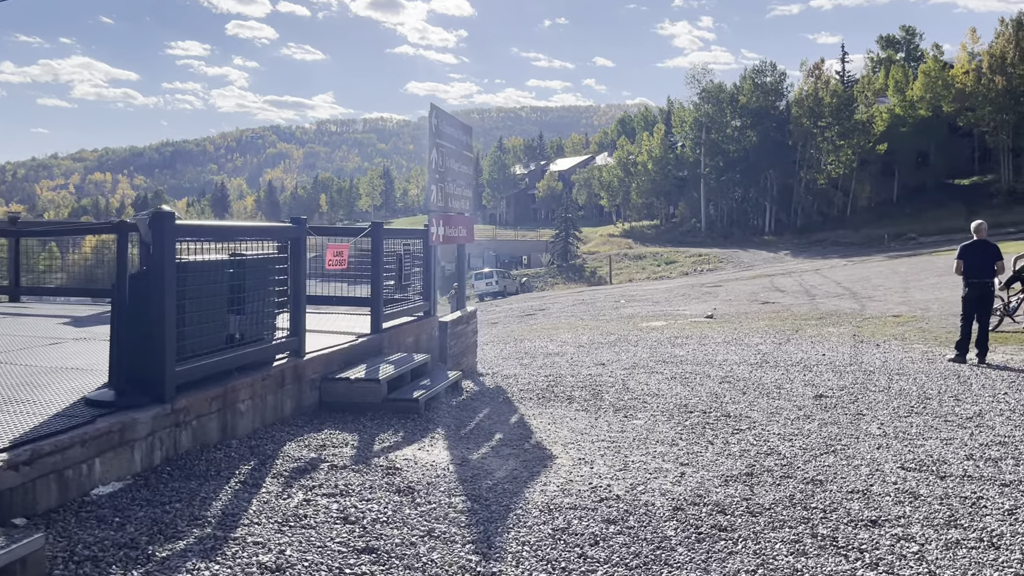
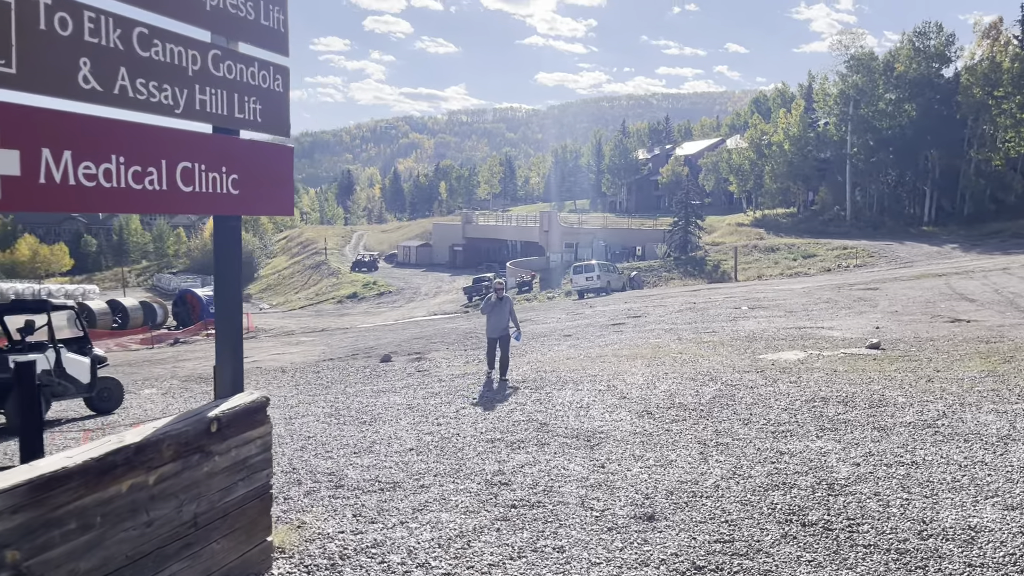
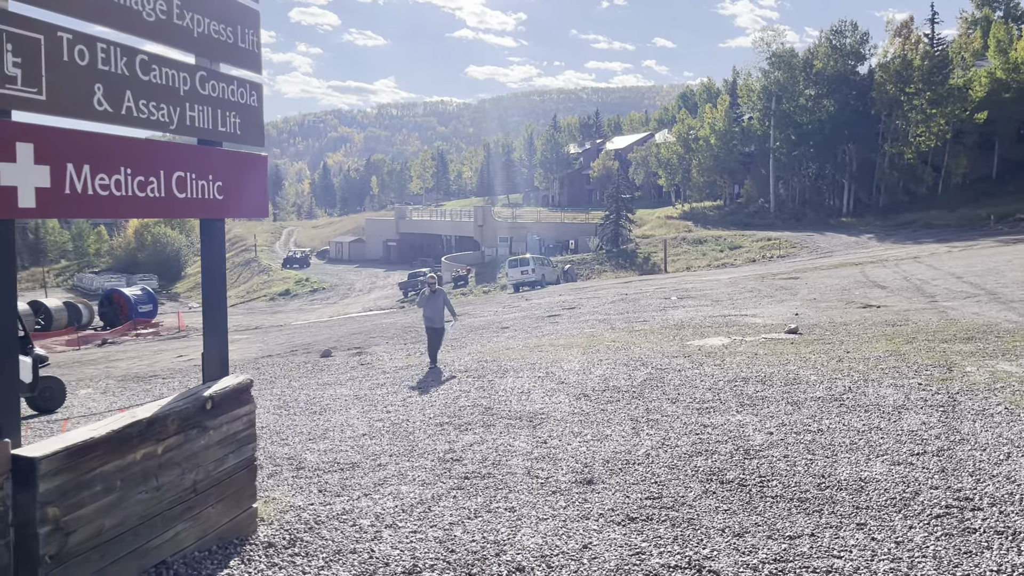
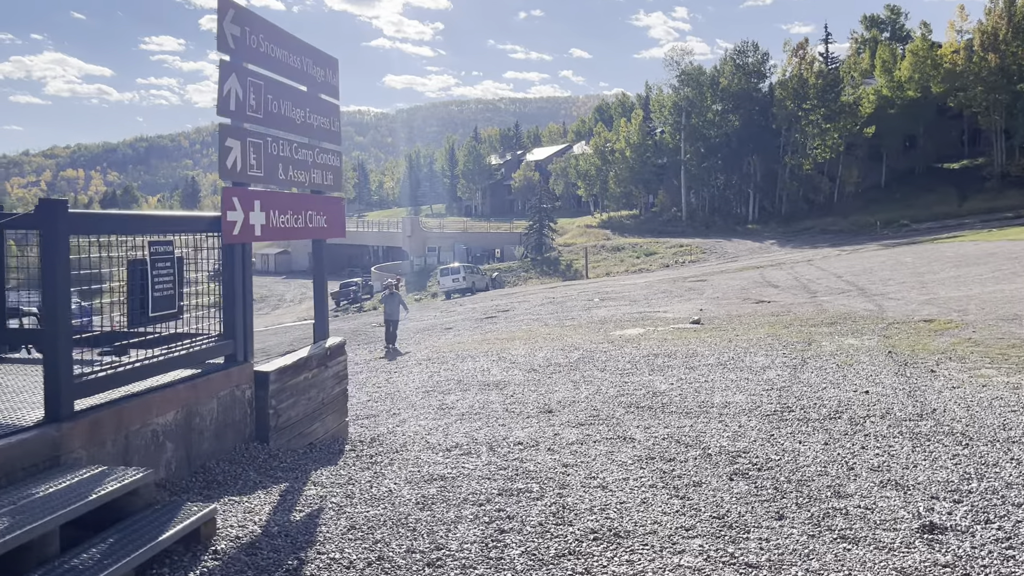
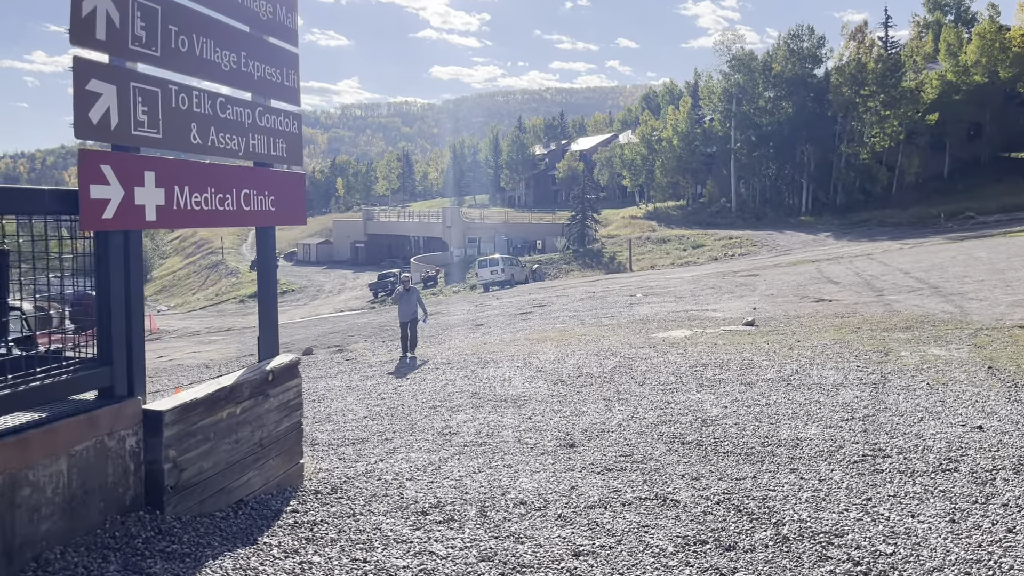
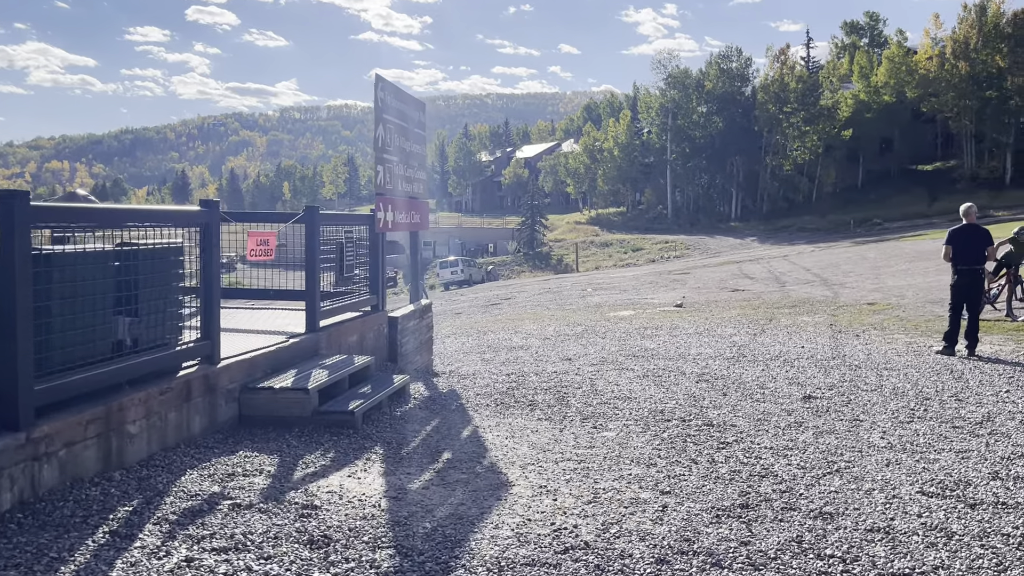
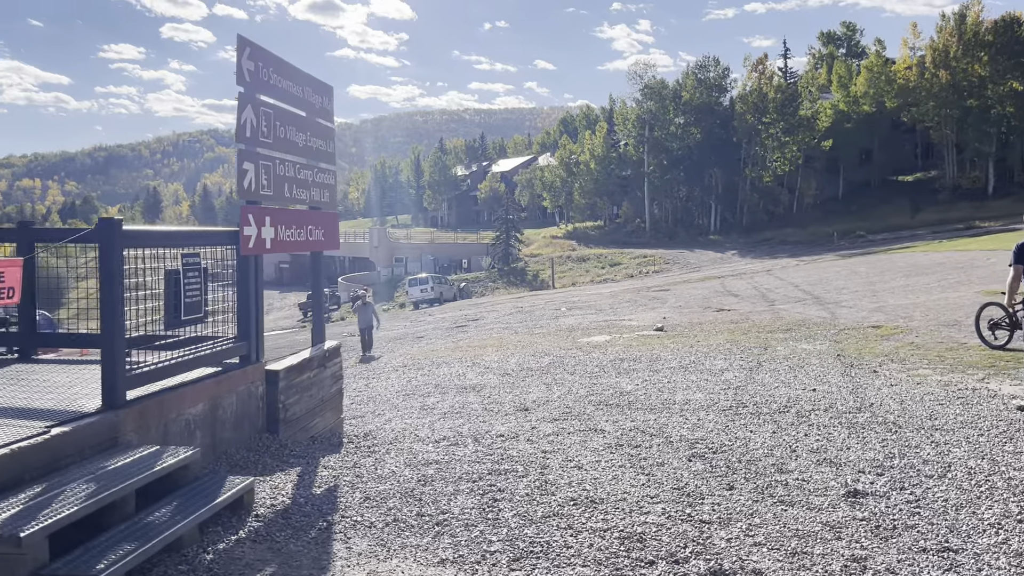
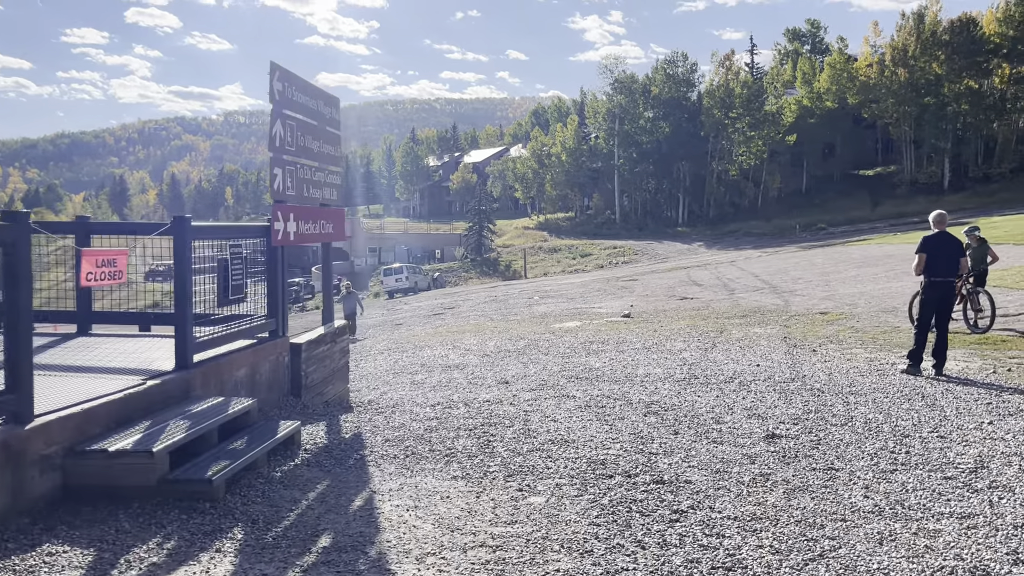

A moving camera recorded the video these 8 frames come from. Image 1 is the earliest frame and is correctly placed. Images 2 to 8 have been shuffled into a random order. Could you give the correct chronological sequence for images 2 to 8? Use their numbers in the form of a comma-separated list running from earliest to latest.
6, 8, 7, 4, 5, 3, 2
